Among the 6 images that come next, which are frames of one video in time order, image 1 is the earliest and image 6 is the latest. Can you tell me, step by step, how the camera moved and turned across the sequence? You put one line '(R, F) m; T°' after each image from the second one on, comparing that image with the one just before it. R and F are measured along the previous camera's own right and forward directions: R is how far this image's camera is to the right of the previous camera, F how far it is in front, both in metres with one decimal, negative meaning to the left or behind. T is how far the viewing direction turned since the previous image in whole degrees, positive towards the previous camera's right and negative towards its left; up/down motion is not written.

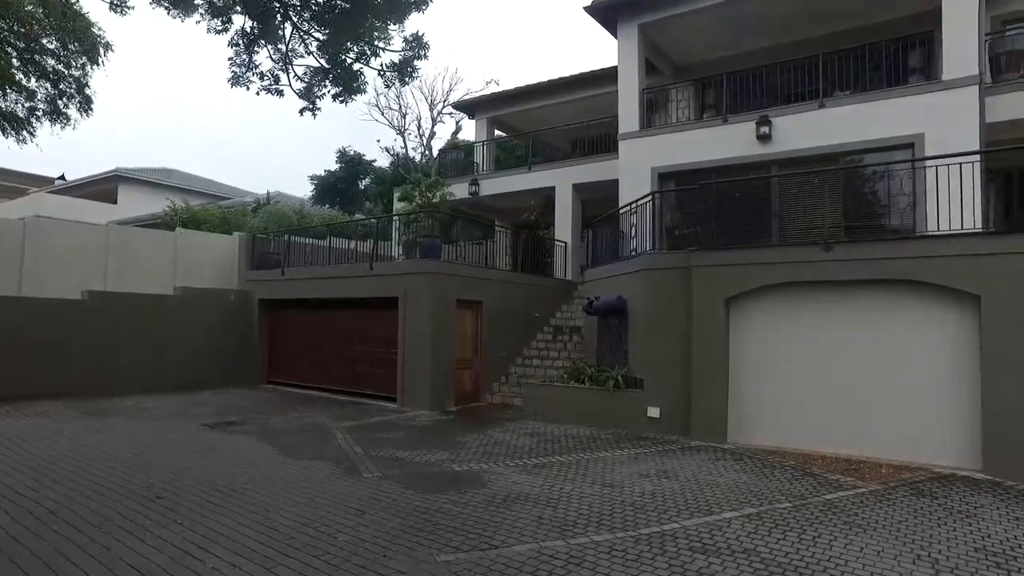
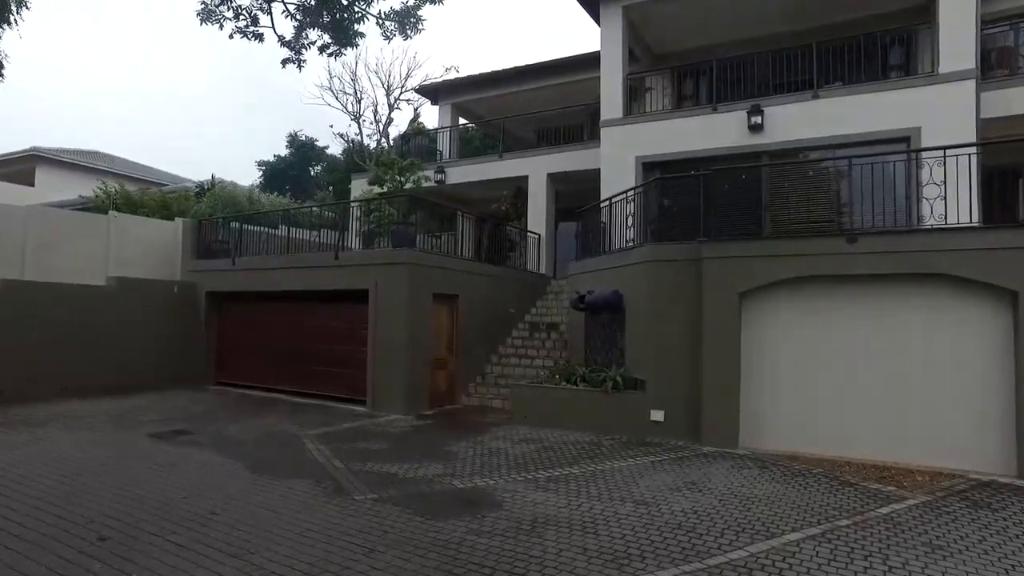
(-0.7, +0.9) m; +5°
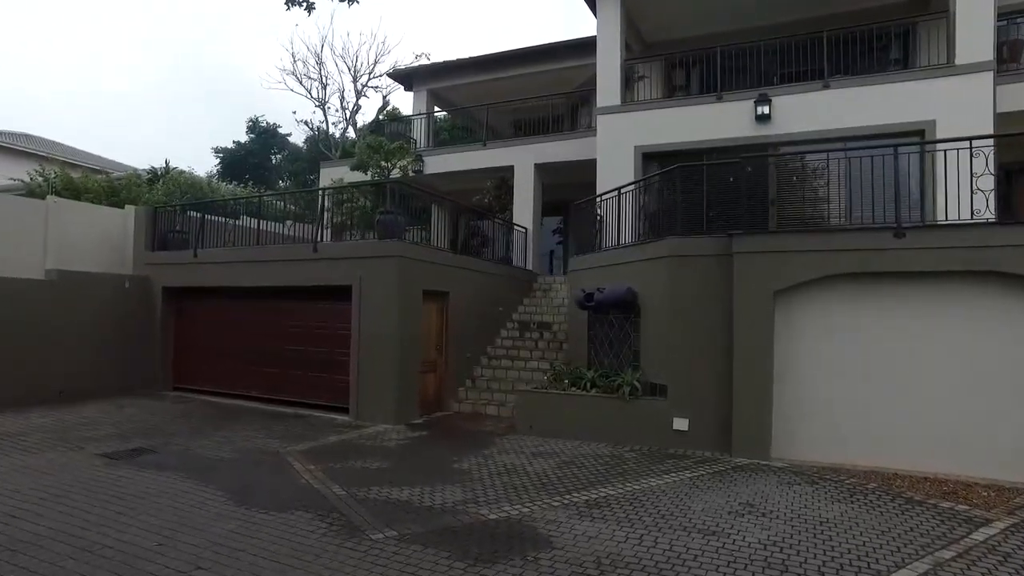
(-0.7, +0.9) m; +4°
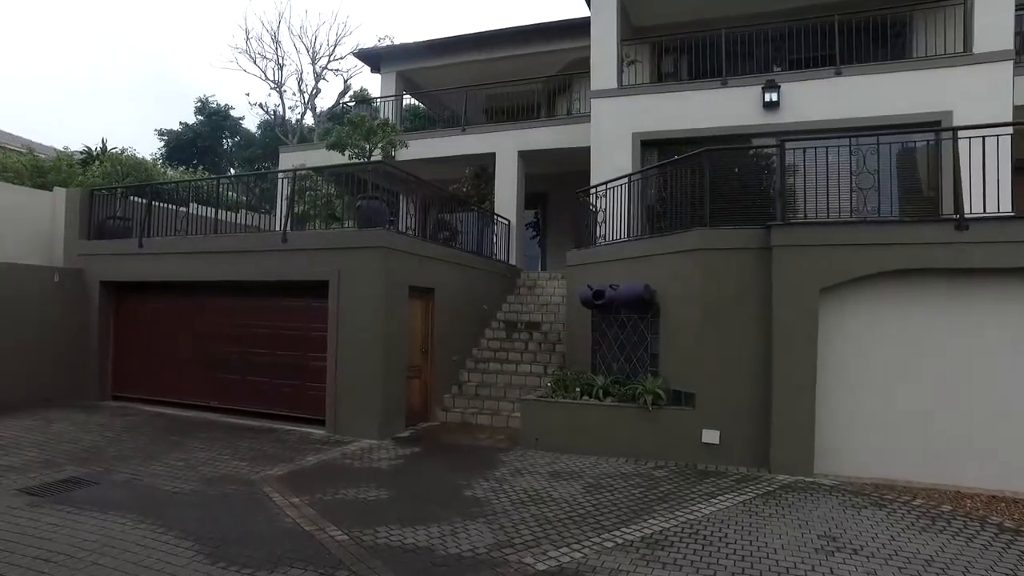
(-0.7, +1.0) m; +5°
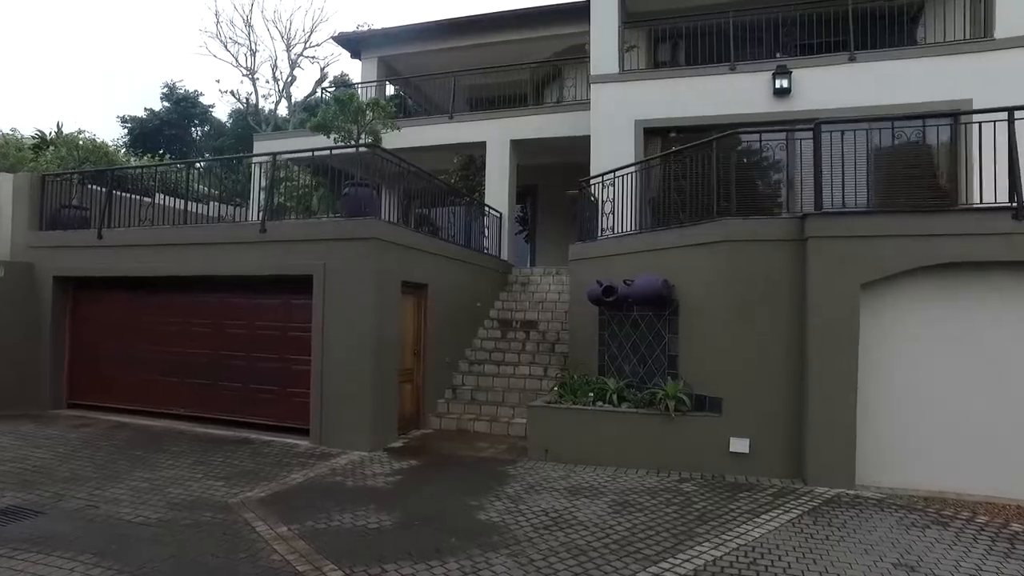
(-0.4, +0.7) m; +2°
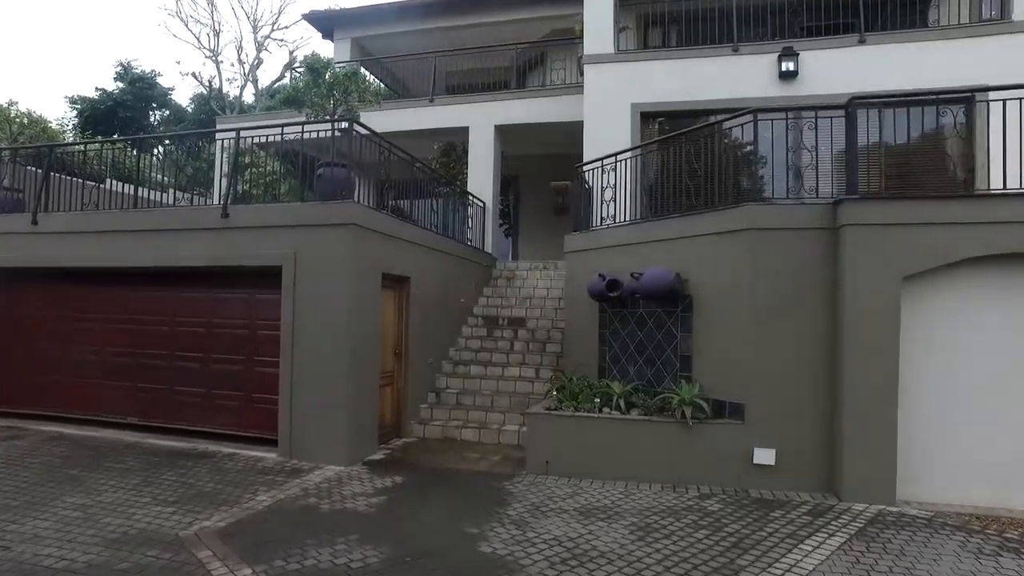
(-0.3, +0.8) m; +3°
